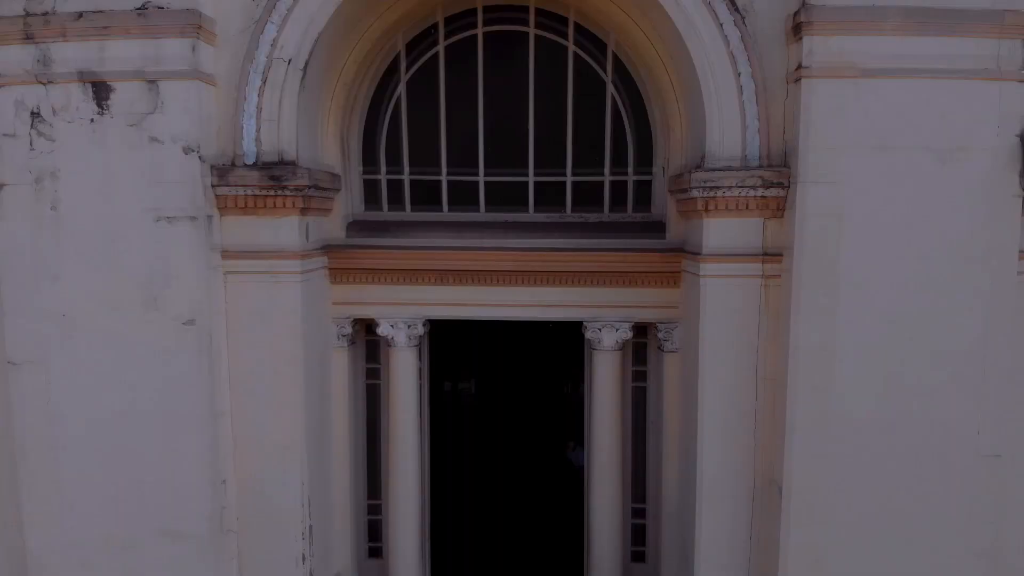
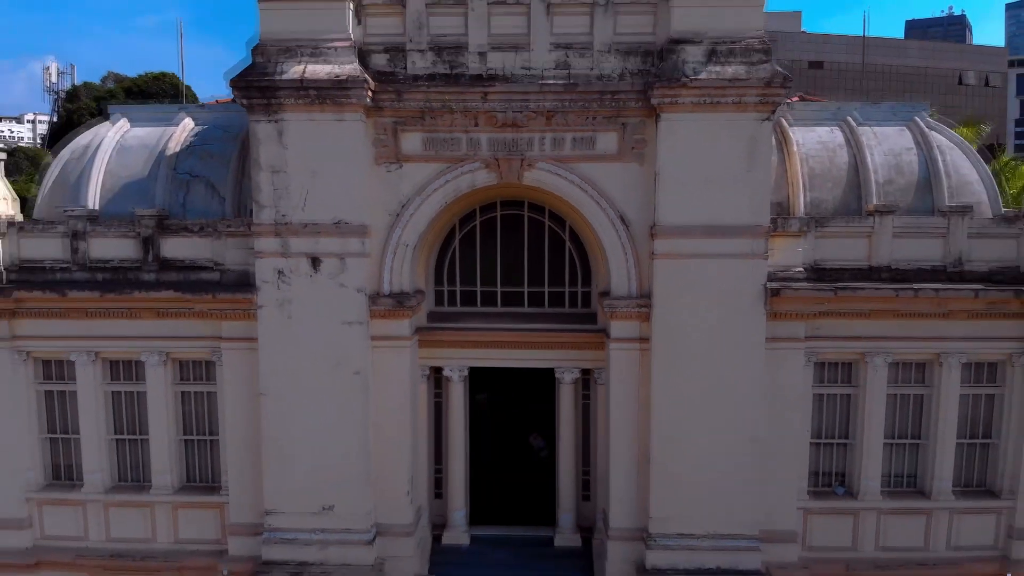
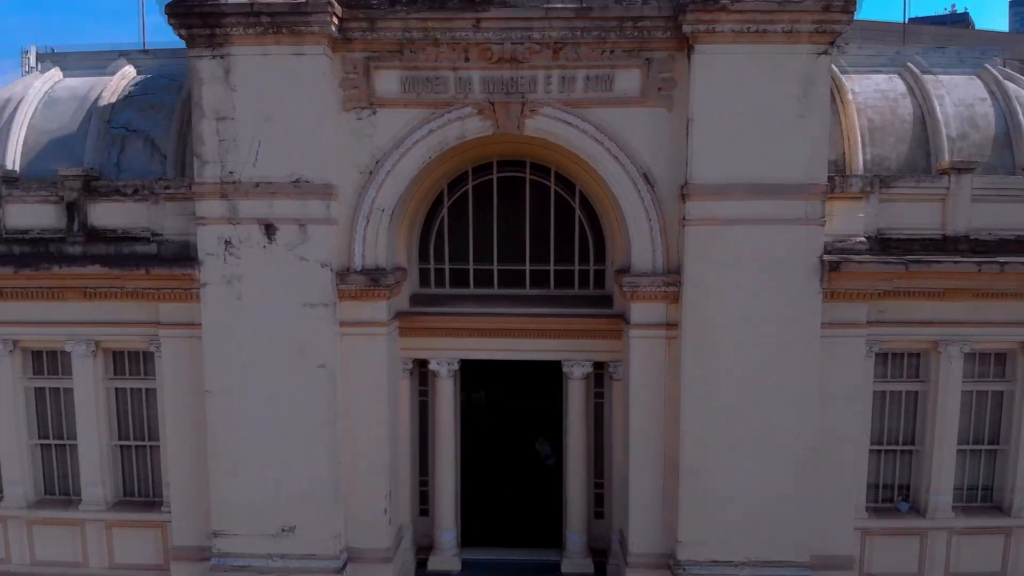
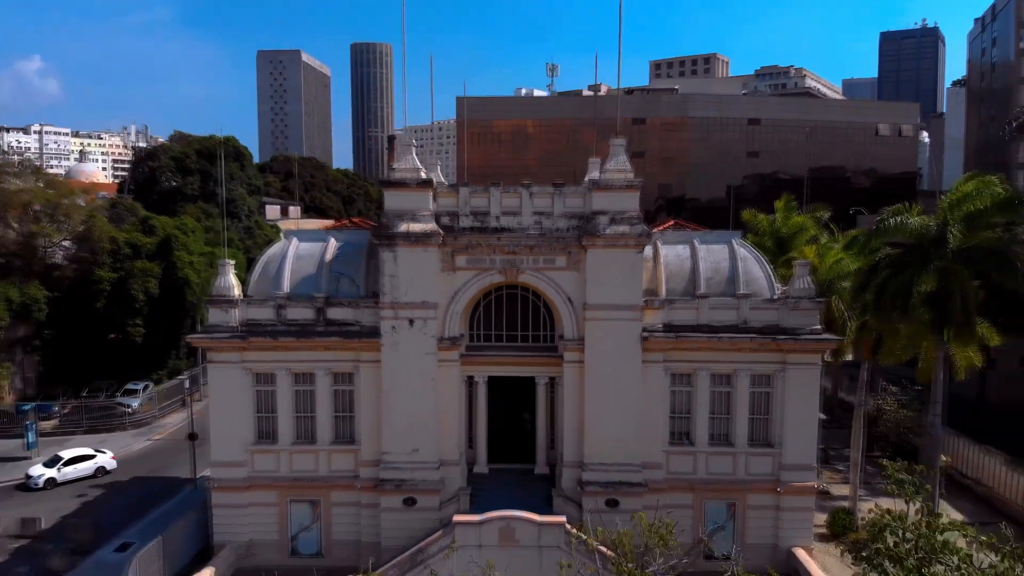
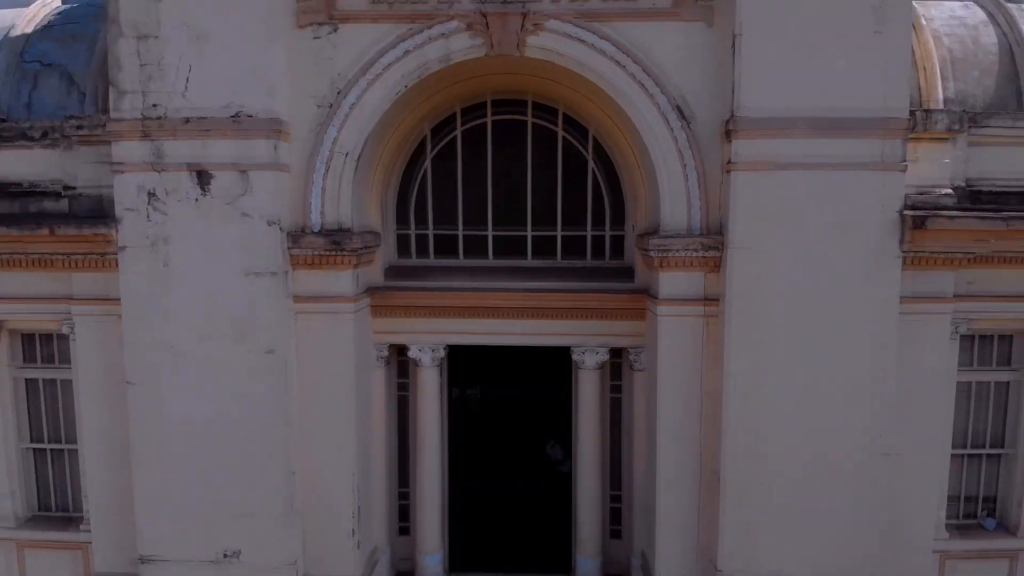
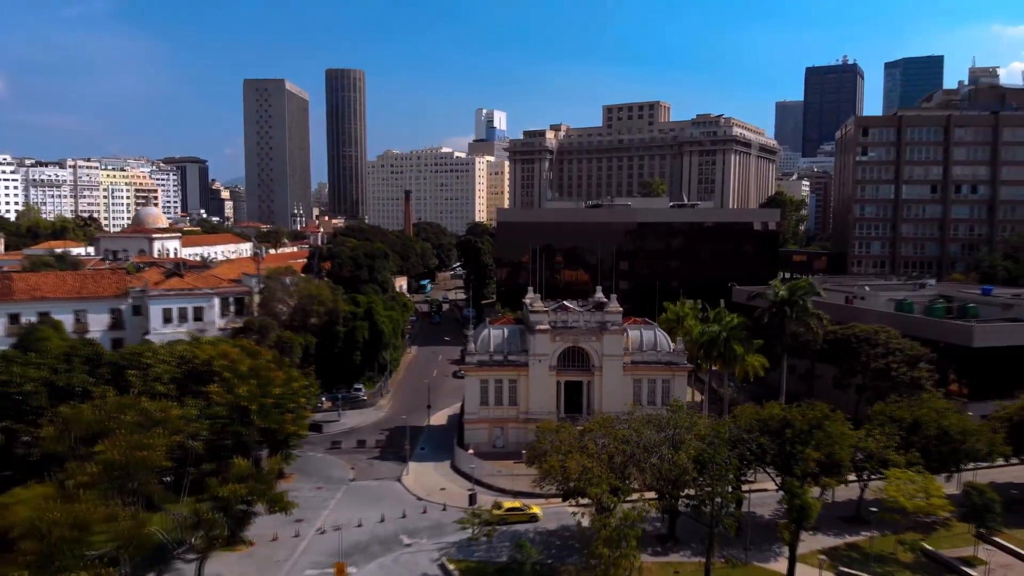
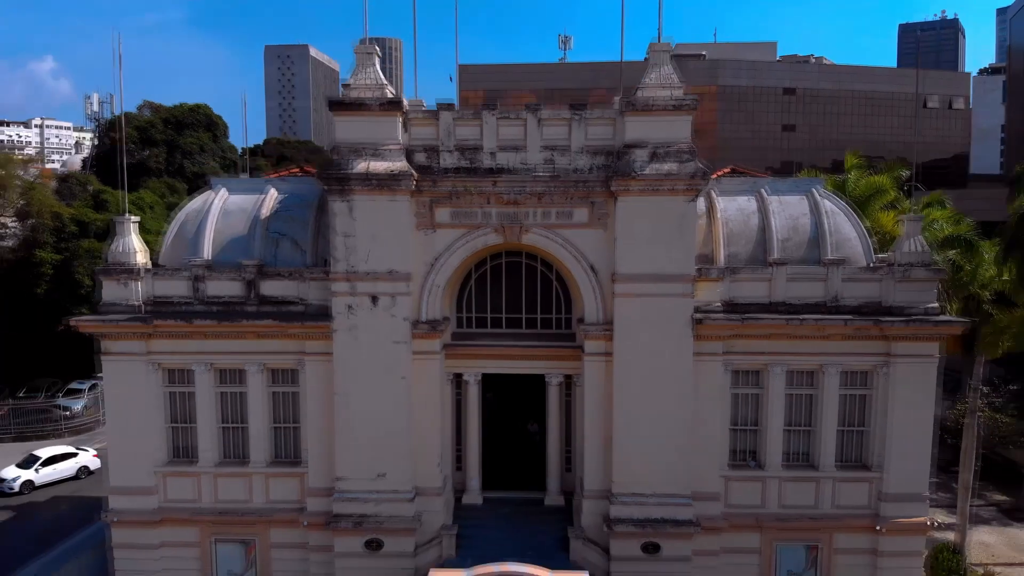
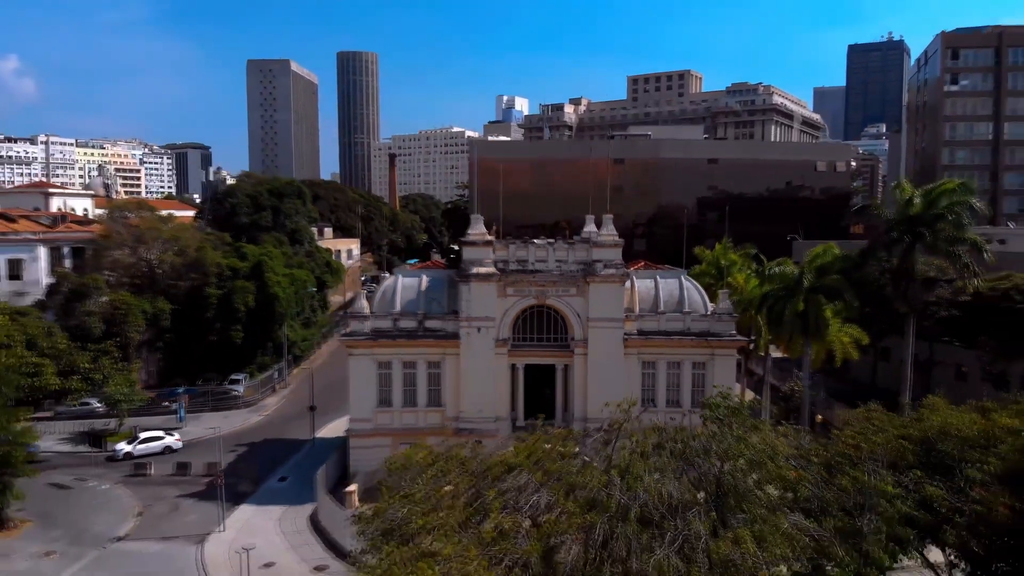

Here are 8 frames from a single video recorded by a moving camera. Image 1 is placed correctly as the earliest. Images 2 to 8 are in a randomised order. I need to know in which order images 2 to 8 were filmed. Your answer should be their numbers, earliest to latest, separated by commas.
5, 3, 2, 7, 4, 8, 6
